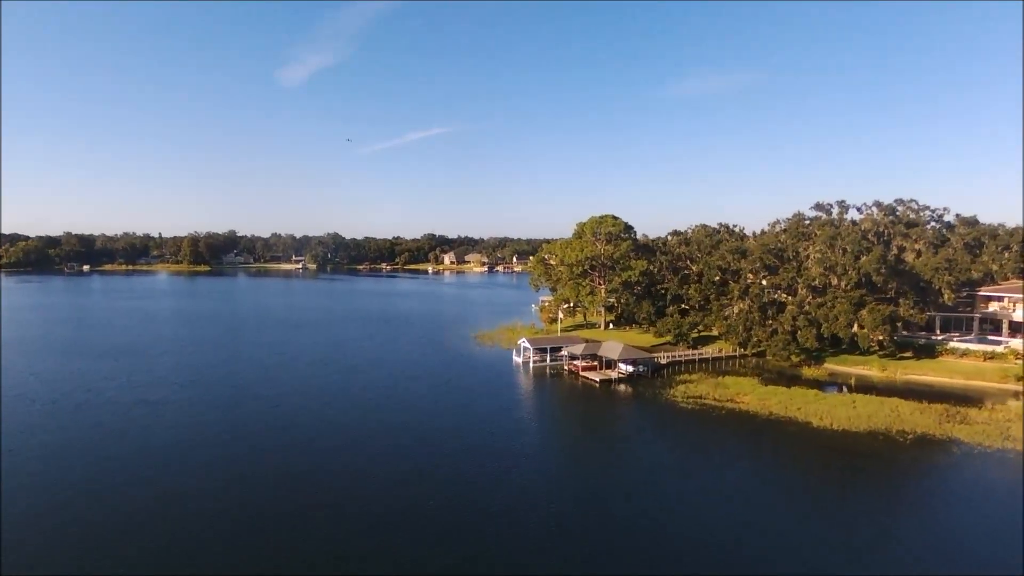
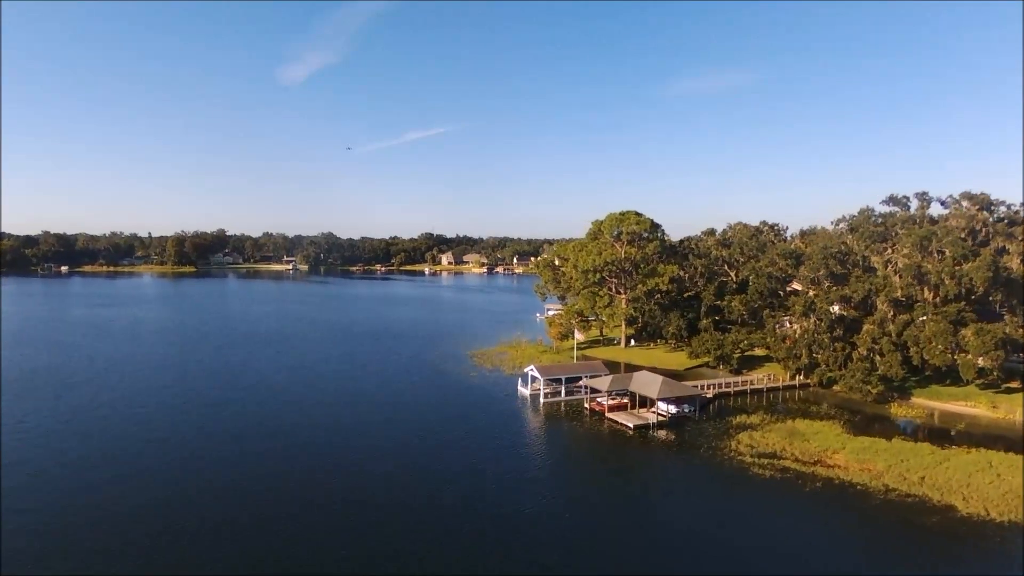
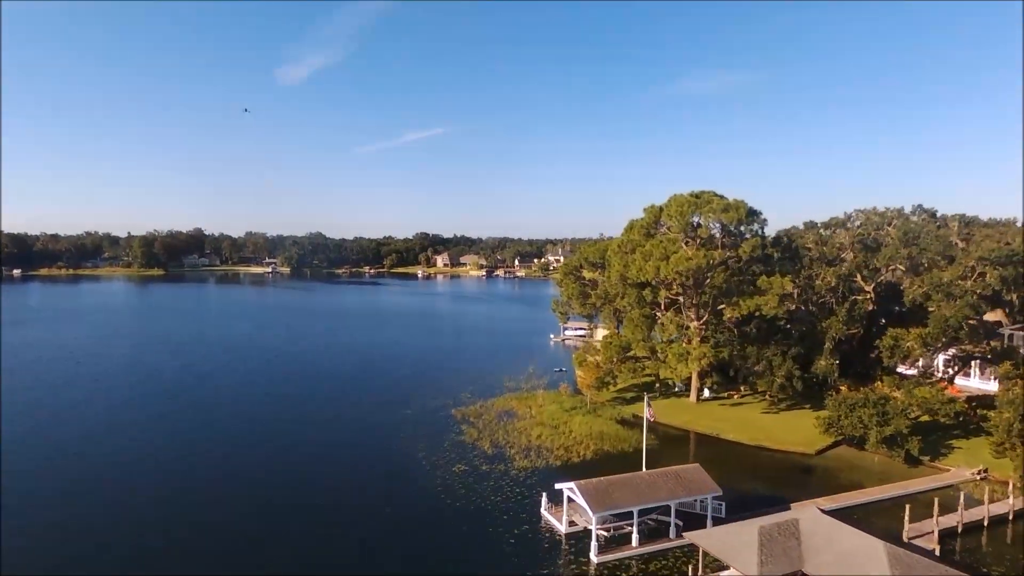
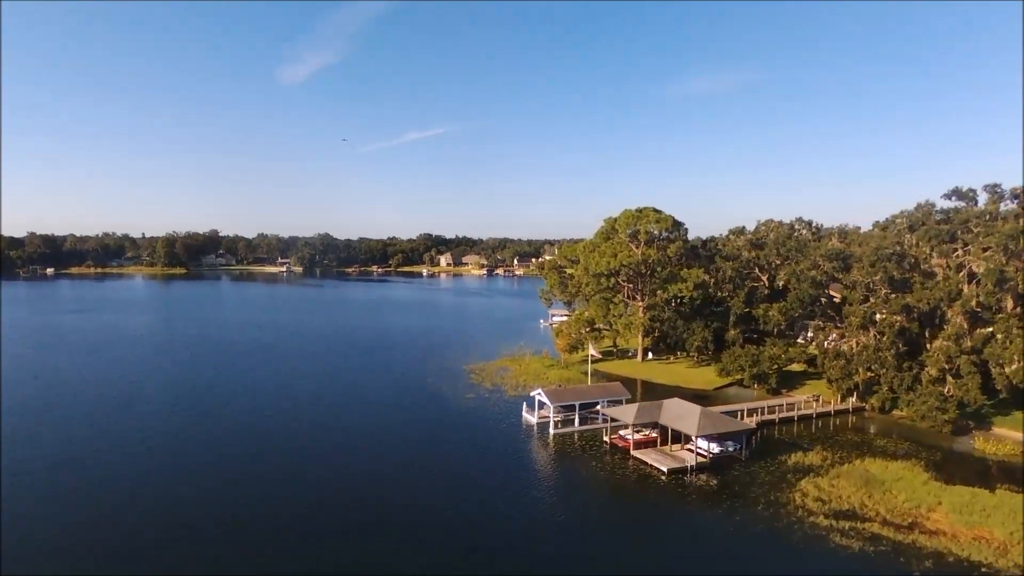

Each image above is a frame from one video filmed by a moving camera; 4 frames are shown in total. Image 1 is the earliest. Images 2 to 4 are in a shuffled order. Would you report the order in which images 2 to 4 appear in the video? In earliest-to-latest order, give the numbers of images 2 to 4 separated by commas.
2, 4, 3
